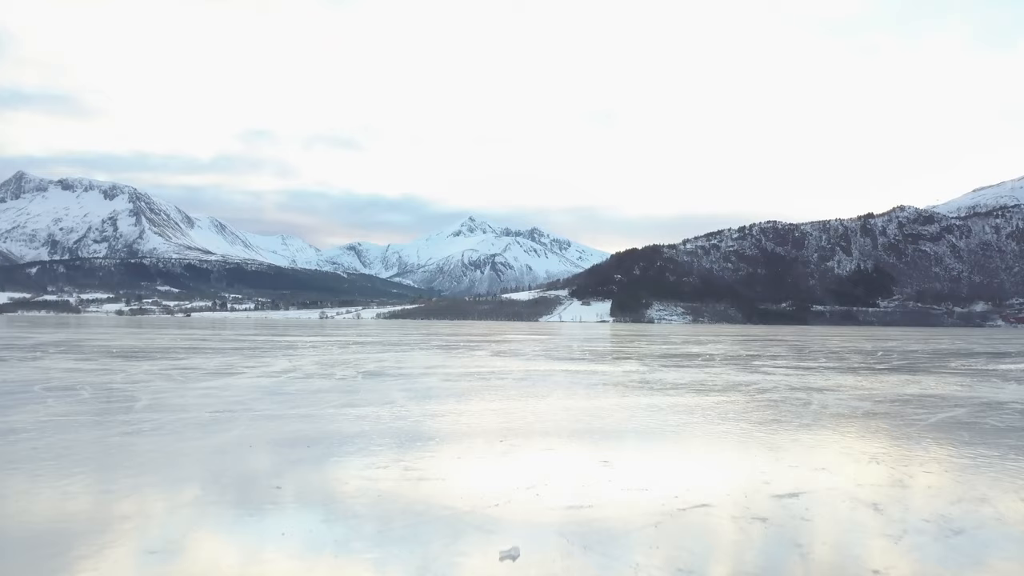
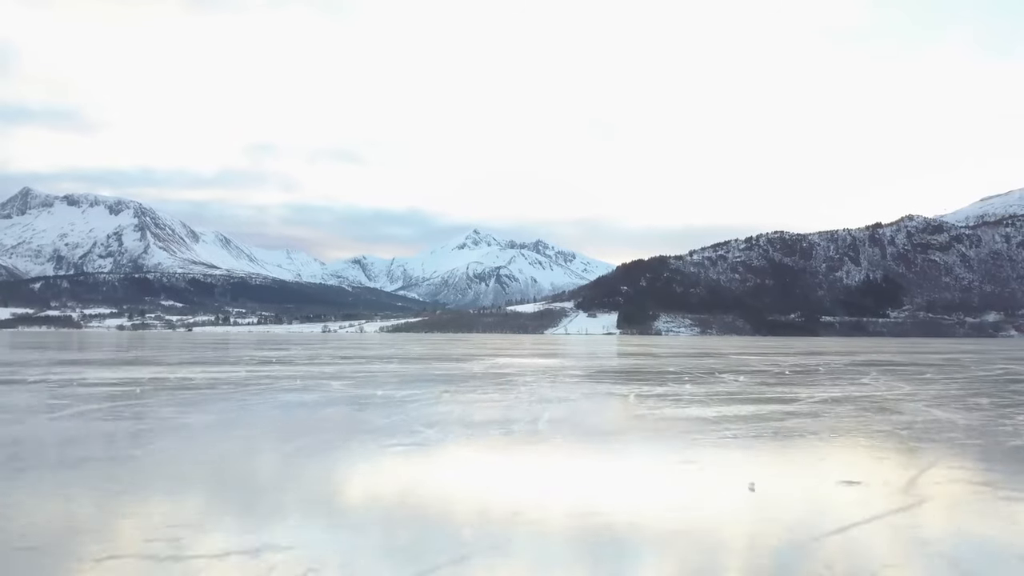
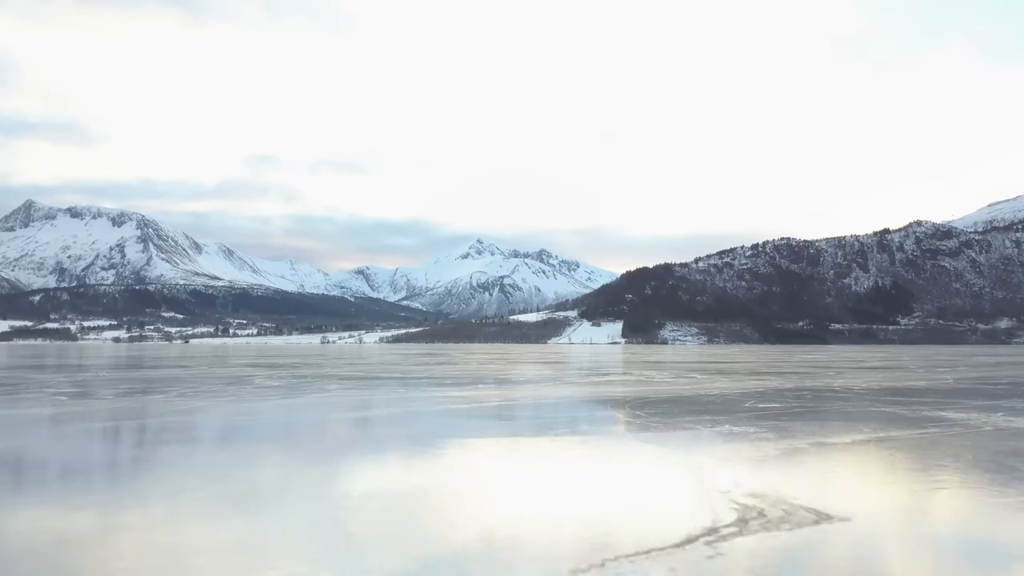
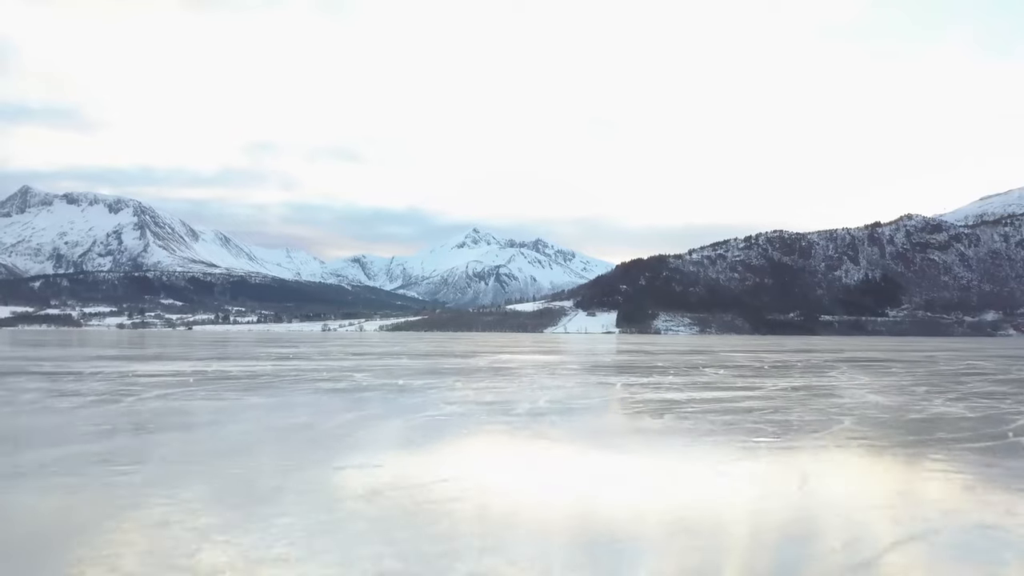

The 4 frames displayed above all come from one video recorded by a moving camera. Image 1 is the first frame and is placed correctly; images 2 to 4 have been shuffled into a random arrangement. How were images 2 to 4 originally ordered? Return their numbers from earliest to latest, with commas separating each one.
4, 2, 3
